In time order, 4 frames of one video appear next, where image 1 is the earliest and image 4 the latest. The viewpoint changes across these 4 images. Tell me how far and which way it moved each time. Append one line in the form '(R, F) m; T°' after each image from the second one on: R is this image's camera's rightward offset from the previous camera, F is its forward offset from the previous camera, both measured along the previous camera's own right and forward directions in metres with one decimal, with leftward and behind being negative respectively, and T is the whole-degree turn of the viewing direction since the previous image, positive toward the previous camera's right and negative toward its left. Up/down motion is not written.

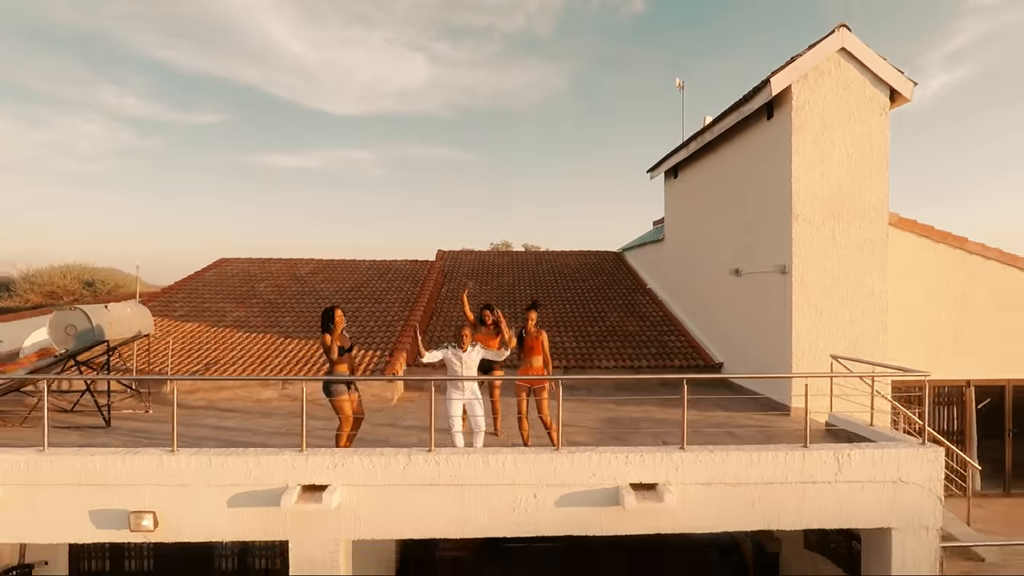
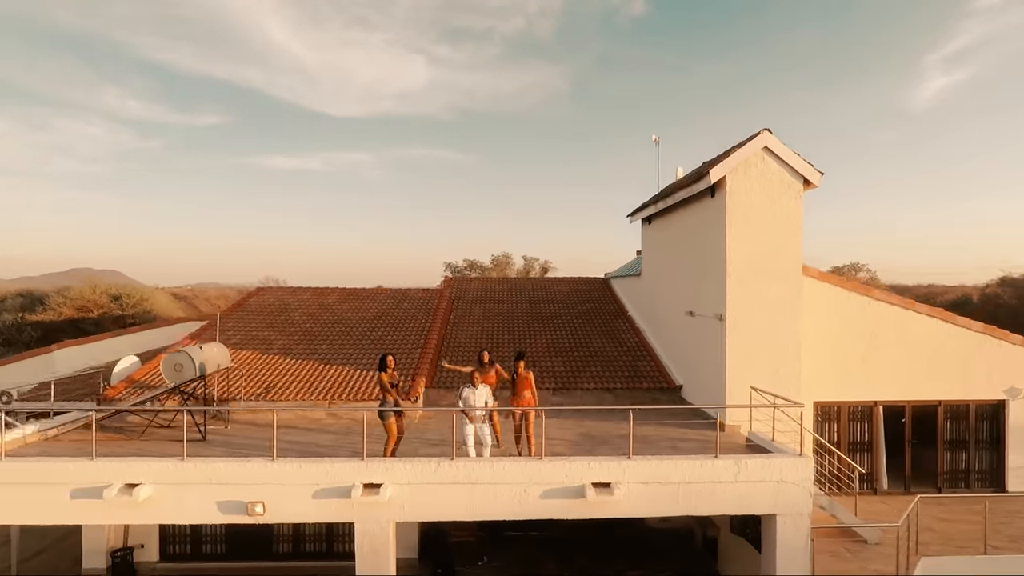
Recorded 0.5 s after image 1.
(0.0, -1.4) m; 0°
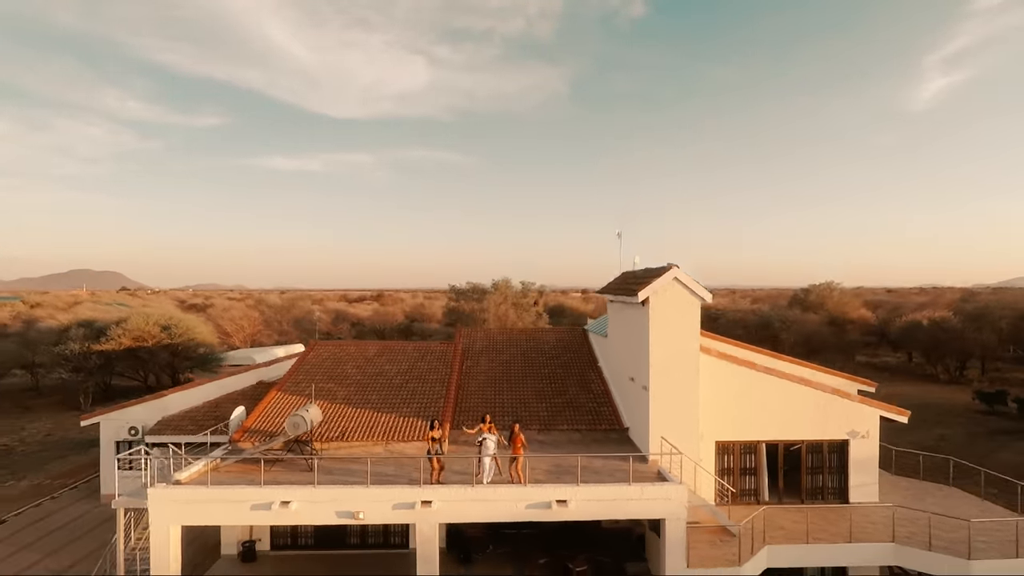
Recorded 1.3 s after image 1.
(+0.1, -3.1) m; 0°
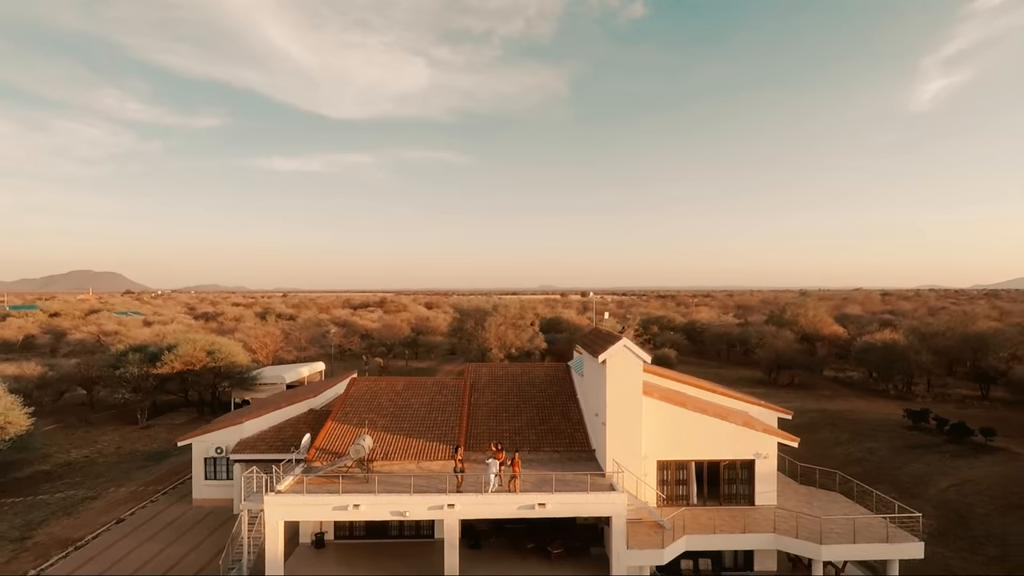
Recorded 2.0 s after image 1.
(+0.1, -3.7) m; 0°
